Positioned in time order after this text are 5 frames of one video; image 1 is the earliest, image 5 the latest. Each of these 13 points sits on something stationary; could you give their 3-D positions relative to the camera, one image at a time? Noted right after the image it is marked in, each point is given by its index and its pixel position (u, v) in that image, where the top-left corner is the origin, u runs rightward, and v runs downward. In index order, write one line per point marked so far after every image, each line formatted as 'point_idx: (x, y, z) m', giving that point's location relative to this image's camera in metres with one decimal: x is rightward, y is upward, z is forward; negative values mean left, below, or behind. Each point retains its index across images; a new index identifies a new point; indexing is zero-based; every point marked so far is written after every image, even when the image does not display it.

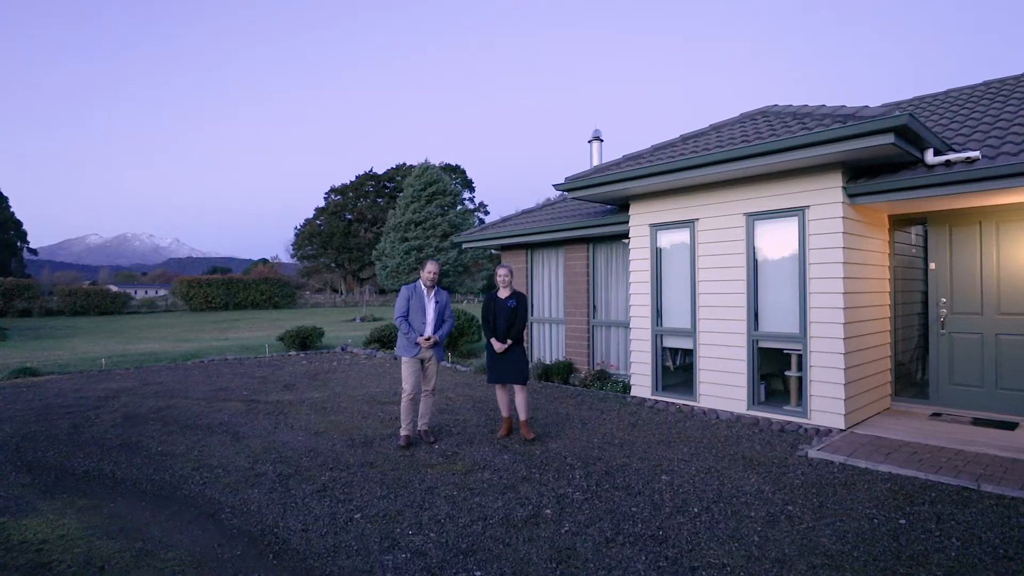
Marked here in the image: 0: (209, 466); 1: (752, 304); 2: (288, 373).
0: (-2.5, -1.5, +5.1) m
1: (+2.6, -0.2, +6.5) m
2: (-4.0, -1.5, +11.0) m
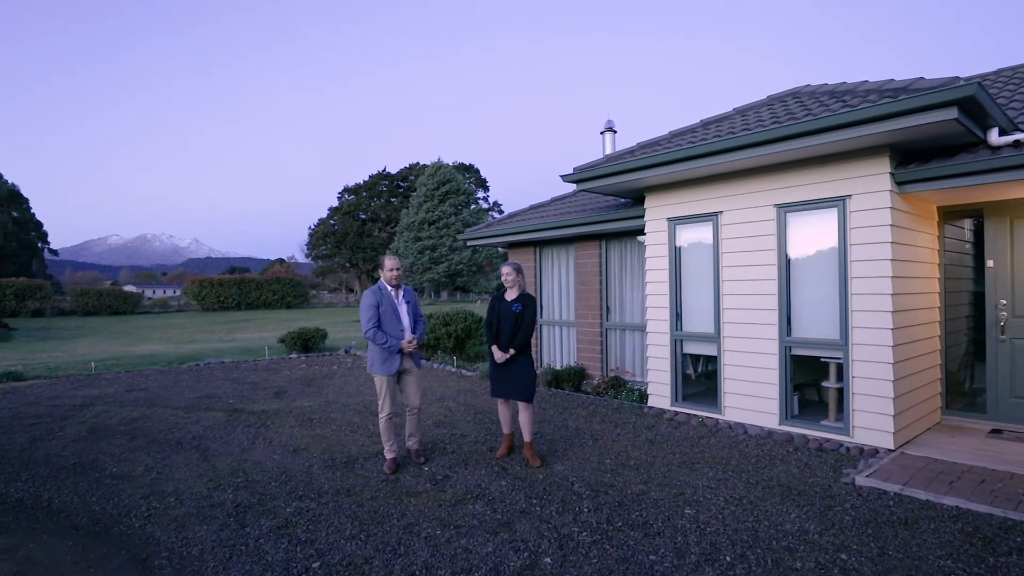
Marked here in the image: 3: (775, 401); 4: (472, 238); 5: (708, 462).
0: (-2.5, -1.5, +4.4) m
1: (+2.6, -0.2, +5.8) m
2: (-3.9, -1.5, +10.4) m
3: (+2.5, -1.1, +5.8) m
4: (-0.7, +0.8, +10.0) m
5: (+1.6, -1.4, +5.0) m
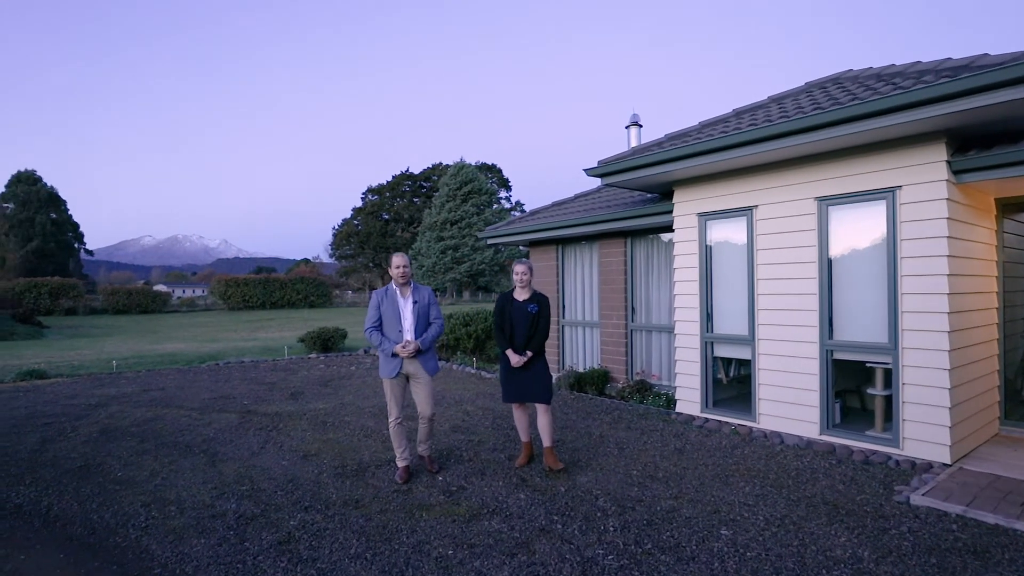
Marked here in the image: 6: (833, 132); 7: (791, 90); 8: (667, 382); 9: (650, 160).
0: (-2.4, -1.5, +4.2) m
1: (+2.8, -0.2, +5.3) m
2: (-3.5, -1.5, +10.2) m
3: (+2.7, -1.1, +5.4) m
4: (-0.3, +0.8, +9.8) m
5: (+1.7, -1.4, +4.6) m
6: (+2.6, +1.2, +4.9) m
7: (+3.1, +2.2, +6.7) m
8: (+1.9, -1.2, +7.7) m
9: (+1.4, +1.3, +6.2) m
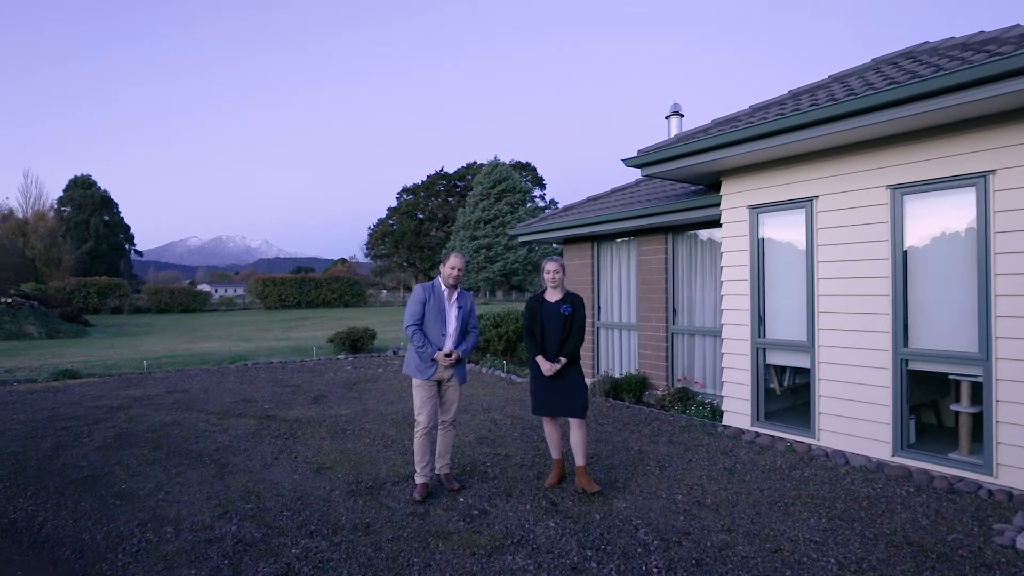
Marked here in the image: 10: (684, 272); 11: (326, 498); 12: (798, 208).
0: (-2.2, -1.5, +3.9) m
1: (+3.0, -0.2, +4.7) m
2: (-3.0, -1.5, +9.9) m
3: (+2.9, -1.1, +4.8) m
4: (+0.2, +0.8, +9.3) m
5: (+1.9, -1.4, +4.0) m
6: (+2.8, +1.2, +4.2) m
7: (+3.4, +2.2, +6.1) m
8: (+2.3, -1.2, +7.1) m
9: (+1.7, +1.3, +5.6) m
10: (+2.1, +0.2, +7.4) m
11: (-1.3, -1.5, +4.2) m
12: (+2.5, +0.7, +5.4) m
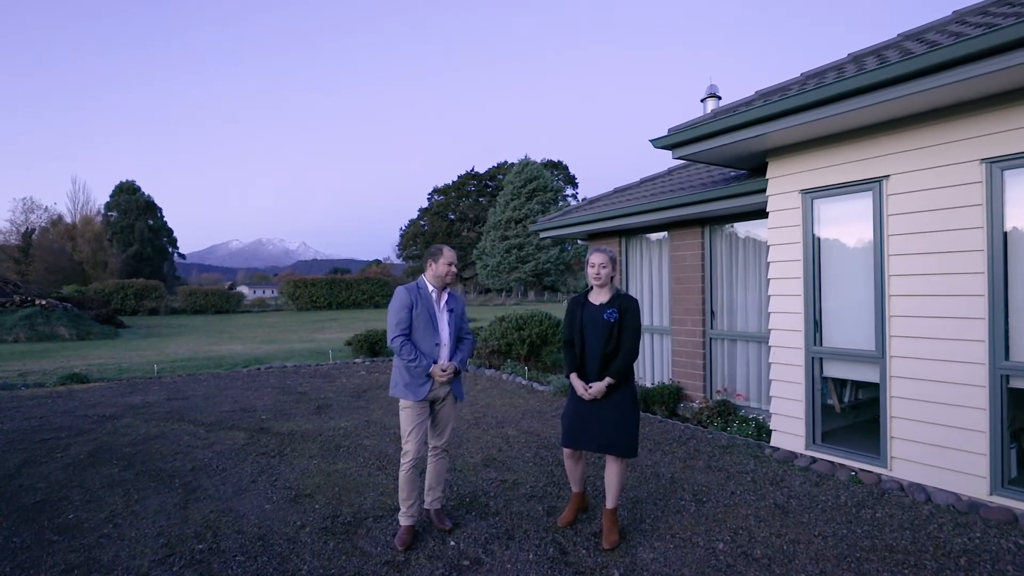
0: (-2.2, -1.5, +3.3) m
1: (+3.0, -0.2, +3.8) m
2: (-2.7, -1.5, +9.3) m
3: (+2.9, -1.1, +3.9) m
4: (+0.4, +0.8, +8.5) m
5: (+1.9, -1.4, +3.2) m
6: (+2.8, +1.3, +3.3) m
7: (+3.5, +2.2, +5.1) m
8: (+2.5, -1.2, +6.2) m
9: (+1.8, +1.3, +4.8) m
10: (+2.3, +0.2, +6.5) m
11: (-1.3, -1.5, +3.6) m
12: (+2.6, +0.7, +4.5) m
